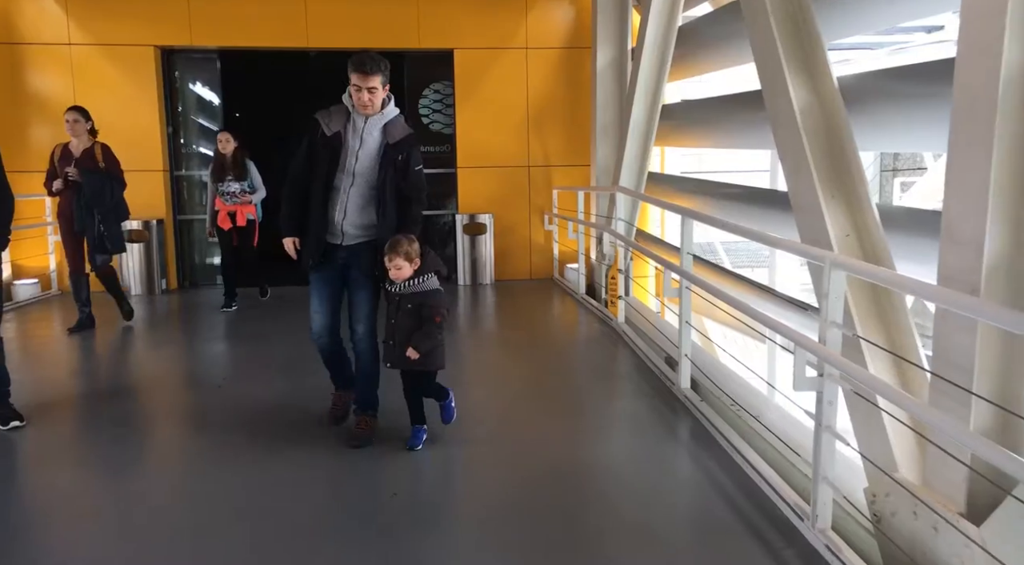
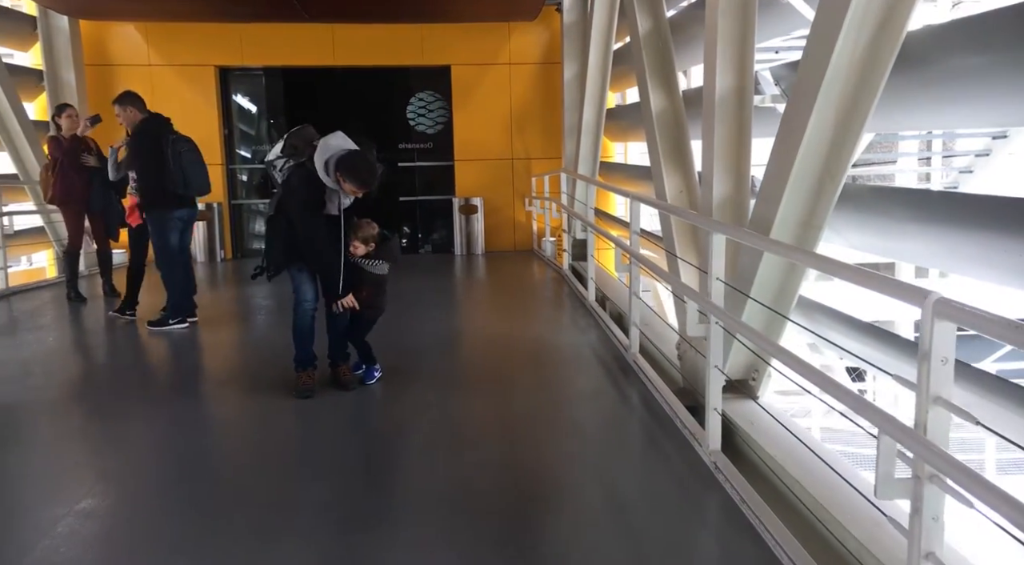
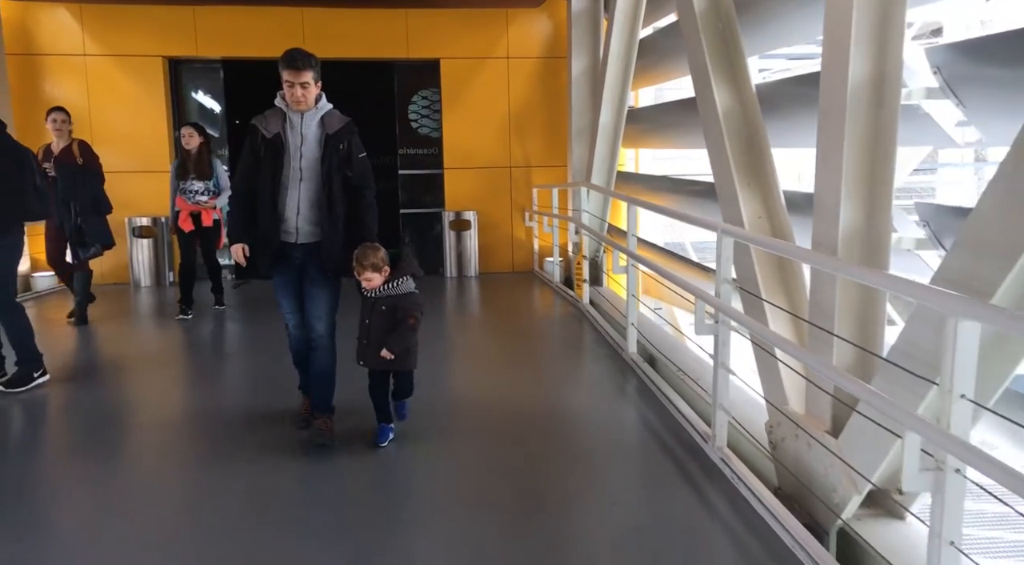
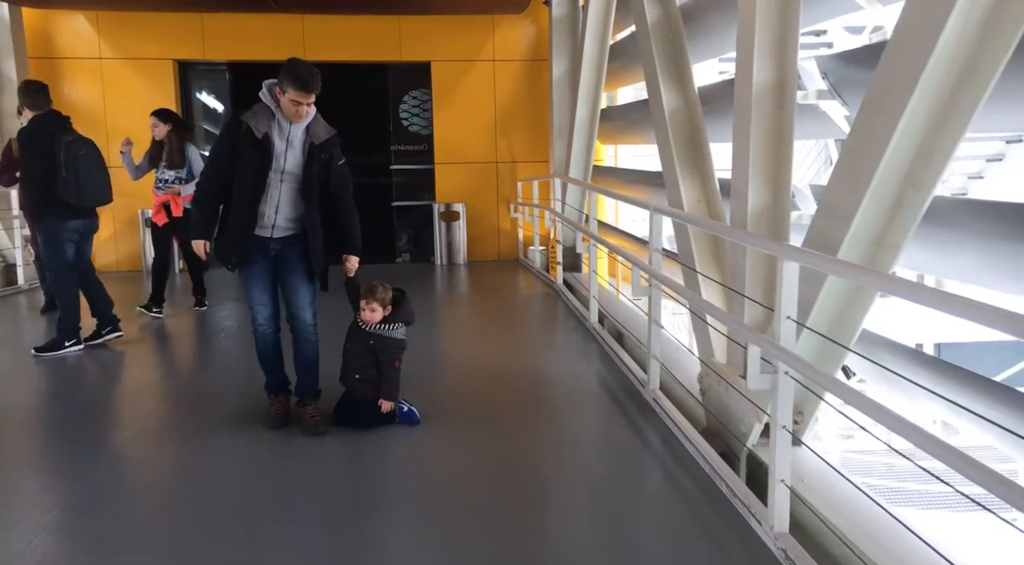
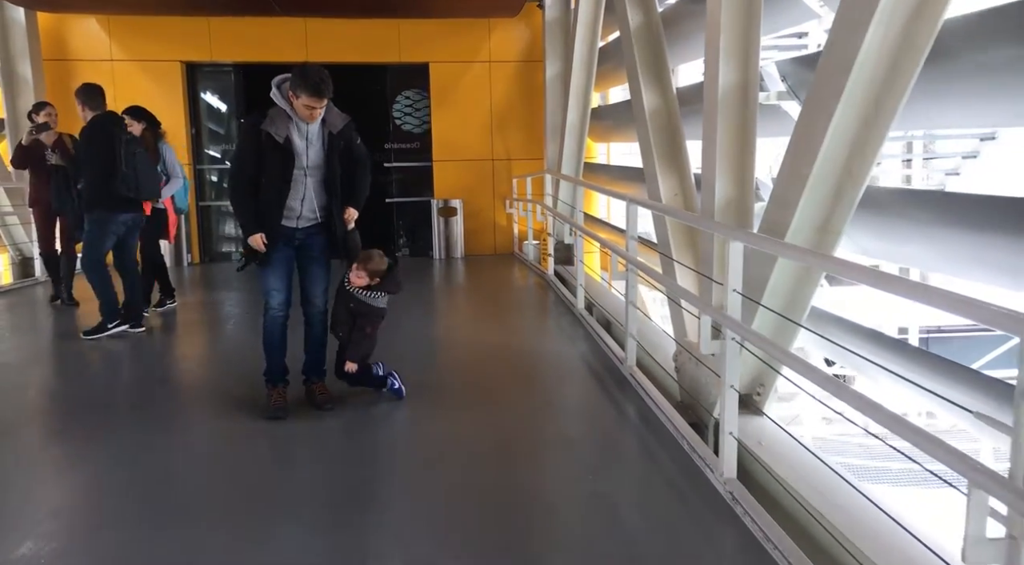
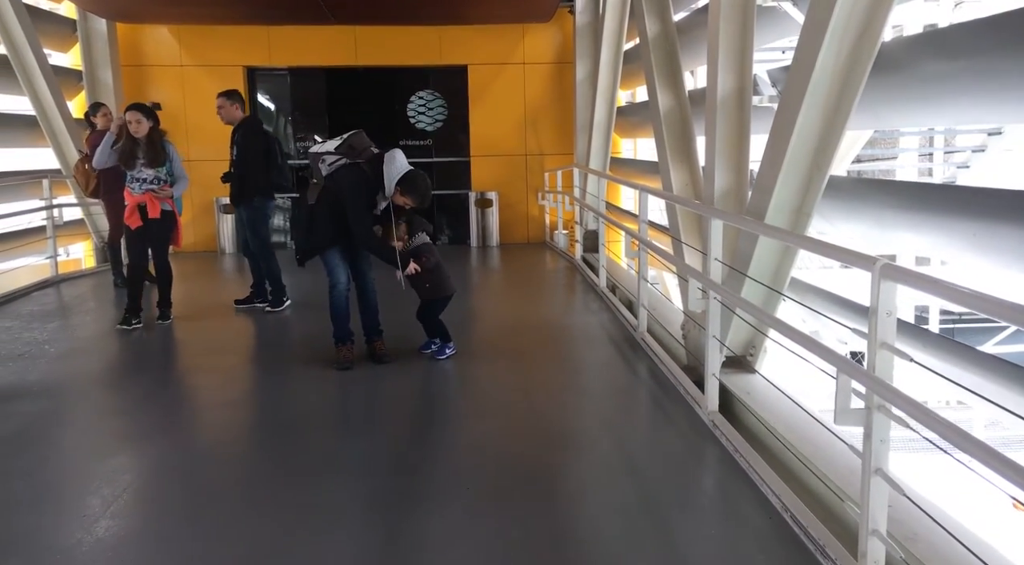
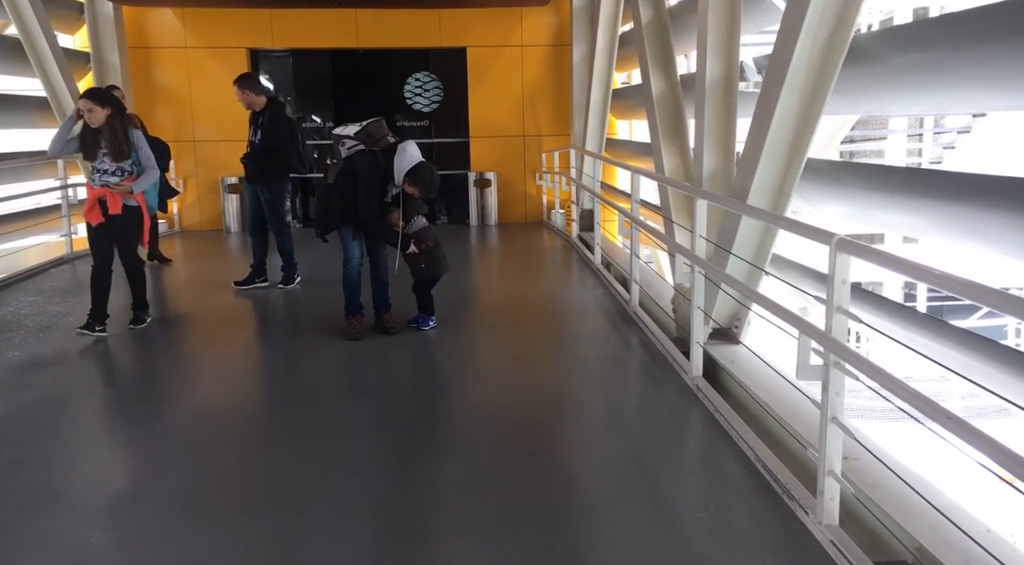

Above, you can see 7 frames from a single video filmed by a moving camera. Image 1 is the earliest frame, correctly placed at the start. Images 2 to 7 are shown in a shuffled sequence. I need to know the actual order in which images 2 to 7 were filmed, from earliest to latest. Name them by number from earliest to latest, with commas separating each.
3, 4, 5, 2, 6, 7
